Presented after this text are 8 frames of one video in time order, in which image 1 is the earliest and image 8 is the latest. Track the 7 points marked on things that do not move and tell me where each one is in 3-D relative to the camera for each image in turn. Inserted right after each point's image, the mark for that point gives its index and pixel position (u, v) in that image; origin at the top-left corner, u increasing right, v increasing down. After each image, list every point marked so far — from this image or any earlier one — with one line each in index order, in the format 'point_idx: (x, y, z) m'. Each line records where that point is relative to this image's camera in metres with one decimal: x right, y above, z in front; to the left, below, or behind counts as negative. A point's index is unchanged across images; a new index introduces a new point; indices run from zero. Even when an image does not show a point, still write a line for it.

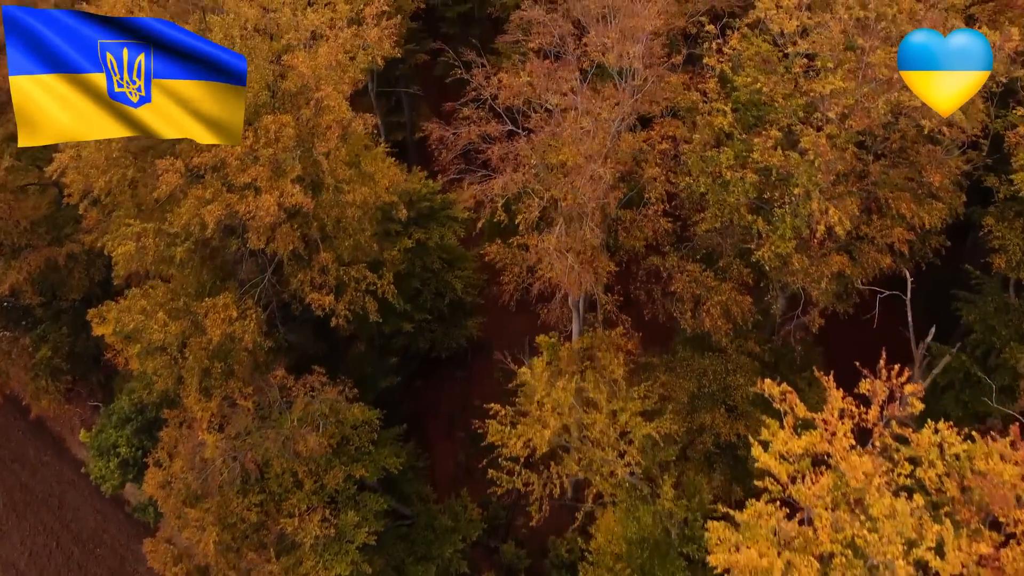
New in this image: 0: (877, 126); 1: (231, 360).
0: (+7.0, +3.1, +15.3) m
1: (-6.5, -1.7, +18.4) m
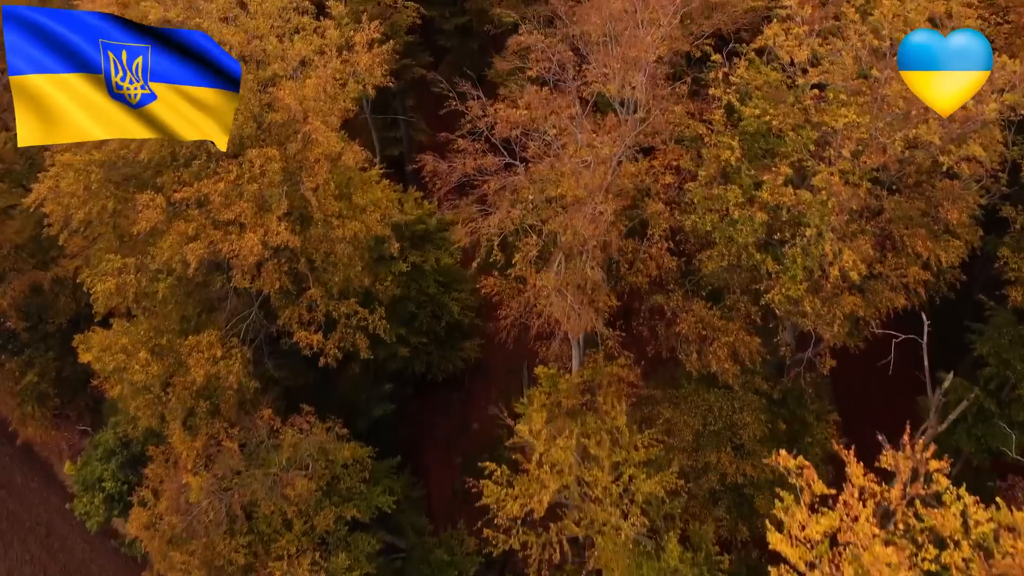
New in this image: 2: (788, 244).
0: (+6.9, +2.3, +14.5) m
1: (-6.5, -2.5, +17.7) m
2: (+5.0, +0.8, +14.4) m
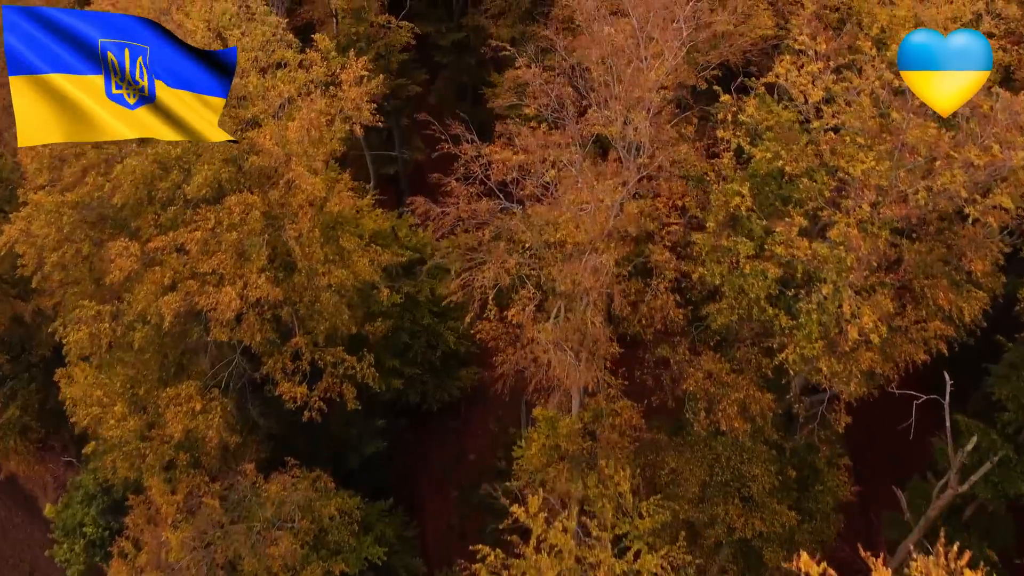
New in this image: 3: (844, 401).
0: (+6.9, +1.3, +13.6) m
1: (-6.6, -3.4, +16.8) m
2: (+4.9, -0.2, +13.5) m
3: (+6.0, -2.1, +14.5) m
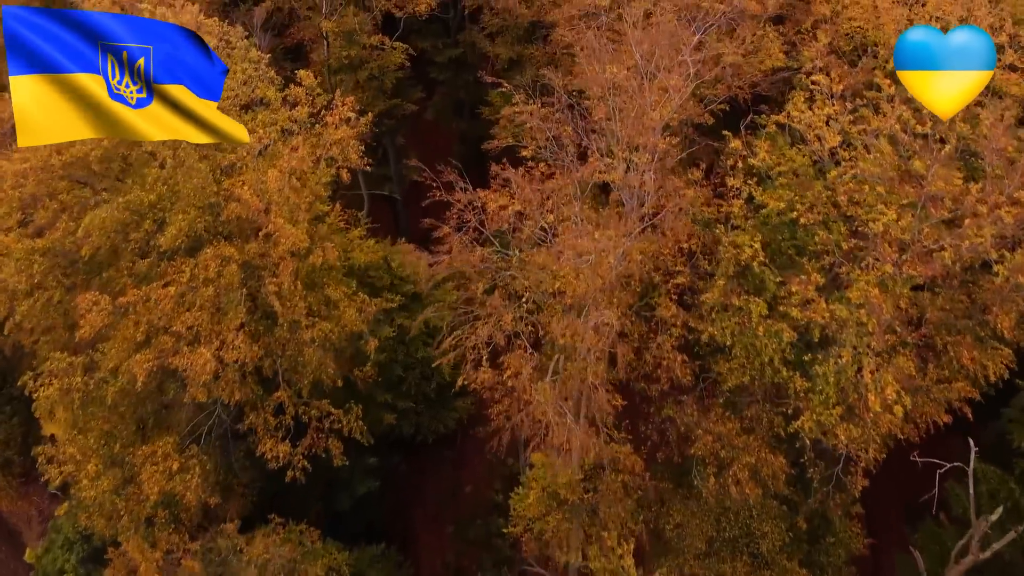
0: (+6.8, +0.3, +12.7) m
1: (-6.7, -4.4, +15.9) m
2: (+4.8, -1.2, +12.6) m
3: (+5.9, -3.0, +13.6) m
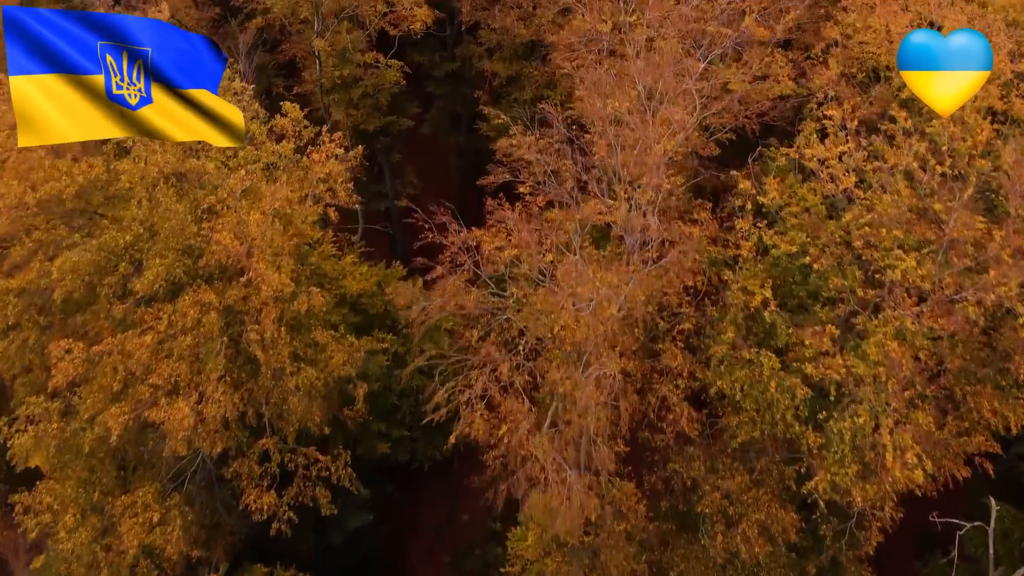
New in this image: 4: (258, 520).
0: (+6.7, -0.4, +12.0) m
1: (-6.7, -5.2, +15.2) m
2: (+4.7, -1.9, +11.9) m
3: (+5.9, -3.8, +12.8) m
4: (-4.6, -4.2, +14.3) m
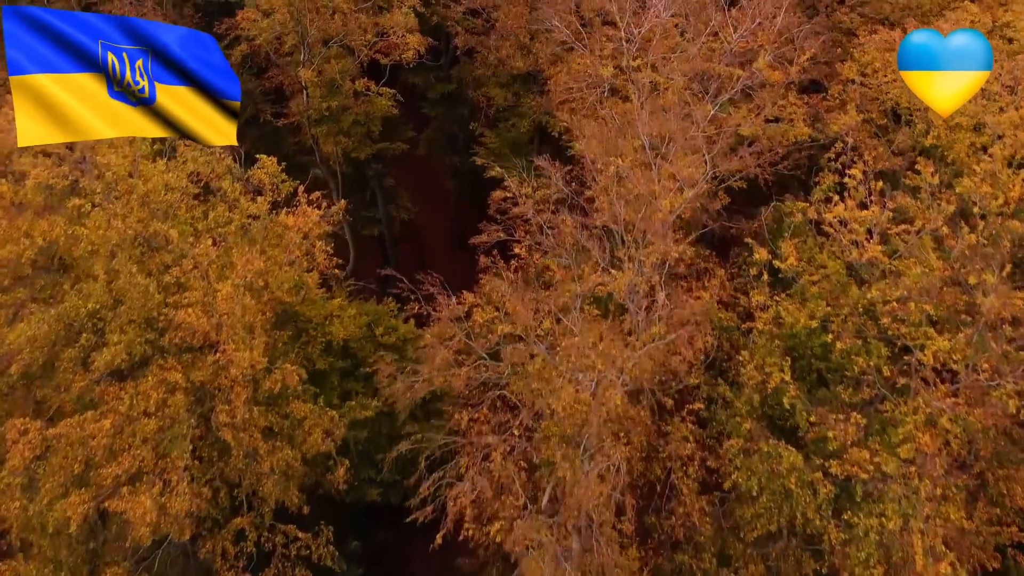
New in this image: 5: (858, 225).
0: (+6.6, -1.6, +10.9) m
1: (-6.8, -6.3, +14.1) m
2: (+4.7, -3.1, +10.8) m
3: (+5.8, -4.9, +11.8) m
4: (-4.7, -5.3, +13.3) m
5: (+5.3, +1.0, +12.1) m
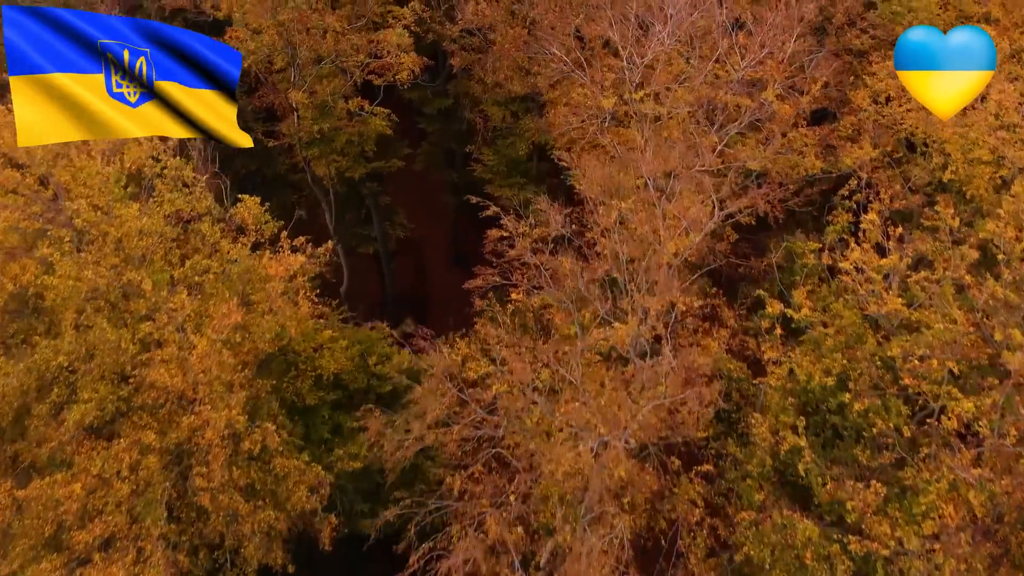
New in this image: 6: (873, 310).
0: (+6.6, -2.3, +10.2) m
1: (-6.9, -7.1, +13.4) m
2: (+4.6, -3.8, +10.1) m
3: (+5.7, -5.7, +11.1) m
4: (-4.7, -6.1, +12.6) m
5: (+5.2, +0.2, +11.4) m
6: (+5.1, -0.3, +11.1) m
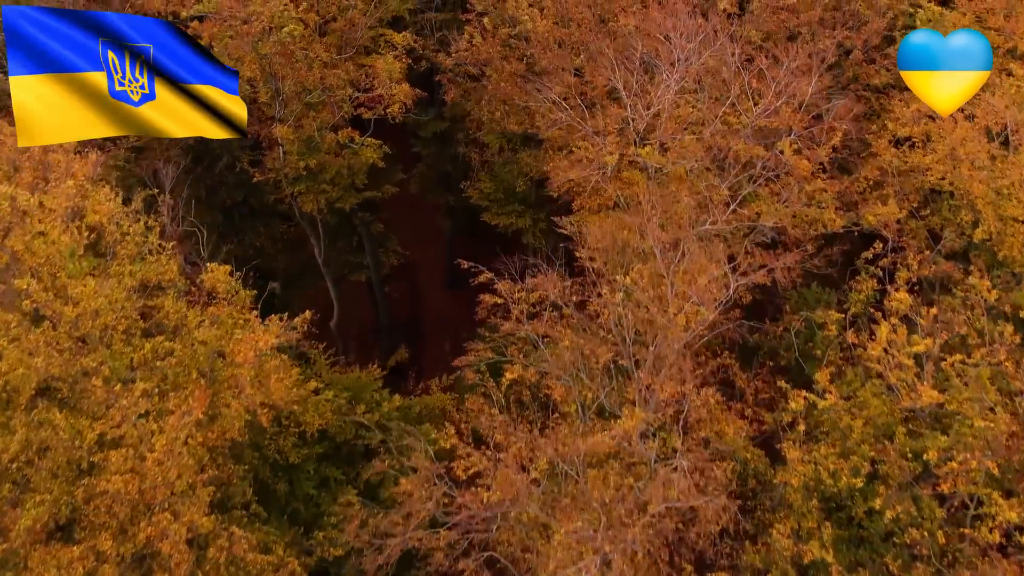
0: (+6.5, -3.4, +9.2) m
1: (-7.0, -8.2, +12.3) m
2: (+4.5, -4.9, +9.0) m
3: (+5.7, -6.8, +10.0) m
4: (-4.8, -7.2, +11.5) m
5: (+5.2, -0.9, +10.3) m
6: (+5.0, -1.4, +10.0) m
